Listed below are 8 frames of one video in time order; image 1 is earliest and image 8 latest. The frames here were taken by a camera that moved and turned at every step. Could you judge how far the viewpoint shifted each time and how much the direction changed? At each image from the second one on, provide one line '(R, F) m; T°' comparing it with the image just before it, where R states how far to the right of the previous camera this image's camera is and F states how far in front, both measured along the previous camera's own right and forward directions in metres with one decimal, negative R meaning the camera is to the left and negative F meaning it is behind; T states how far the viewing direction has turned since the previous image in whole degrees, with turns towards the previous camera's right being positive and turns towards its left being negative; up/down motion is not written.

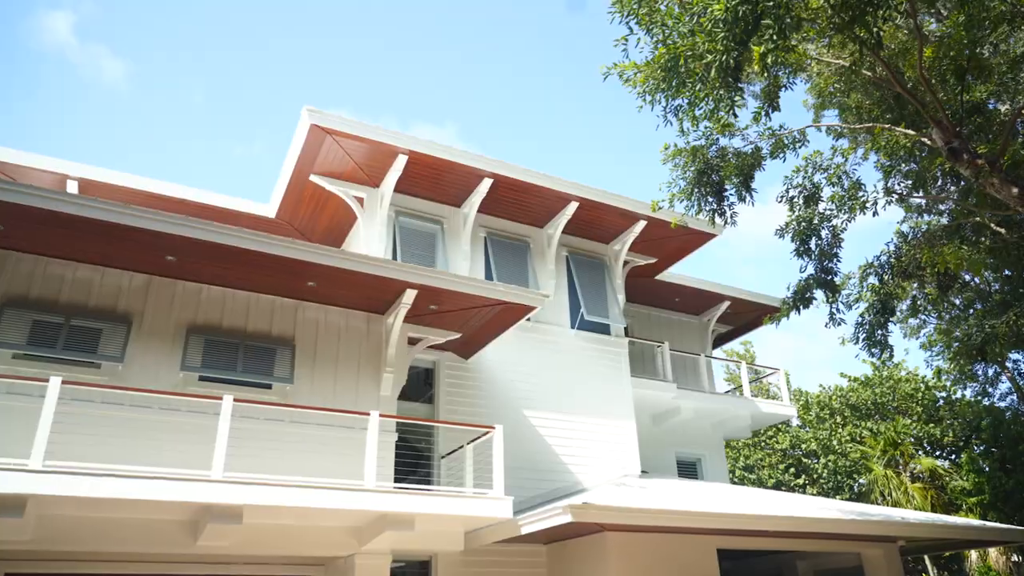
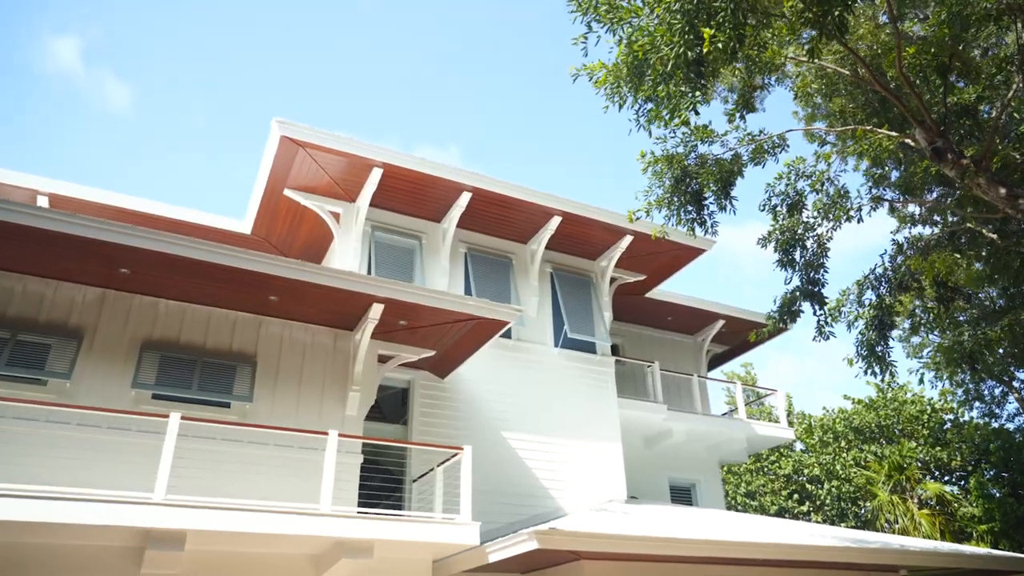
(+0.6, +0.5) m; -1°
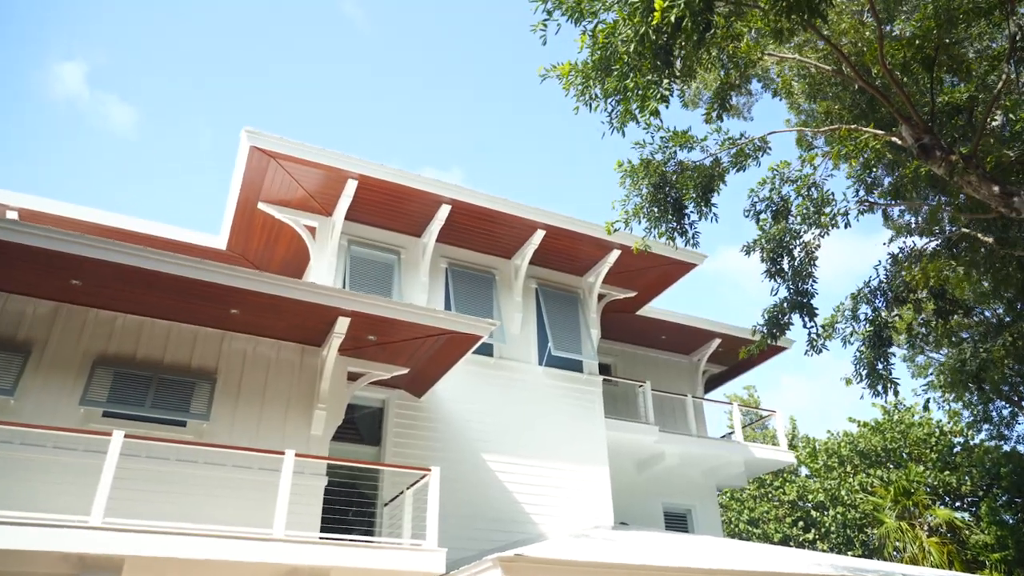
(+0.5, +0.5) m; -1°
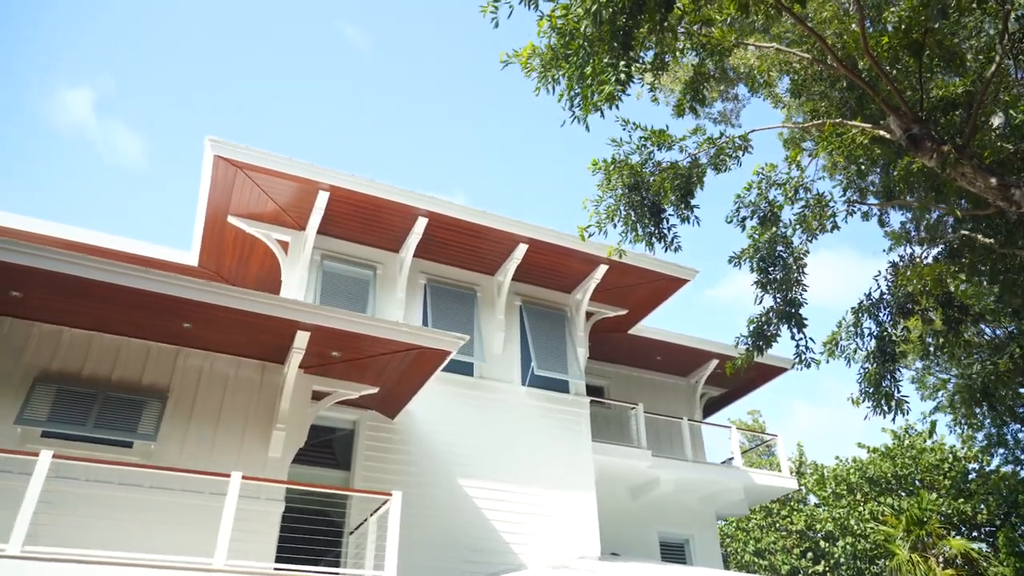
(+0.6, +0.6) m; -1°
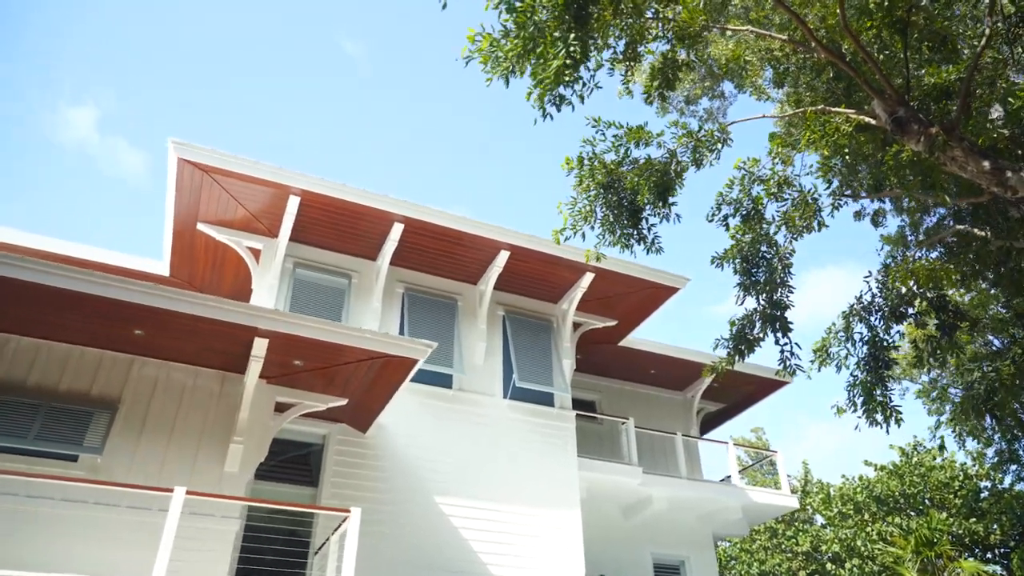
(+0.5, +0.5) m; -1°
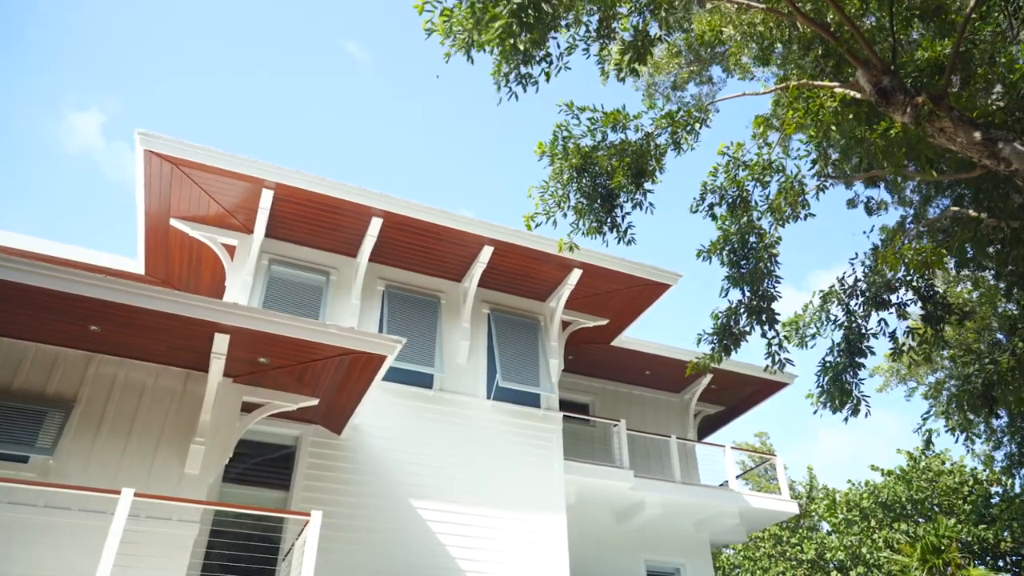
(+0.5, +0.4) m; -1°
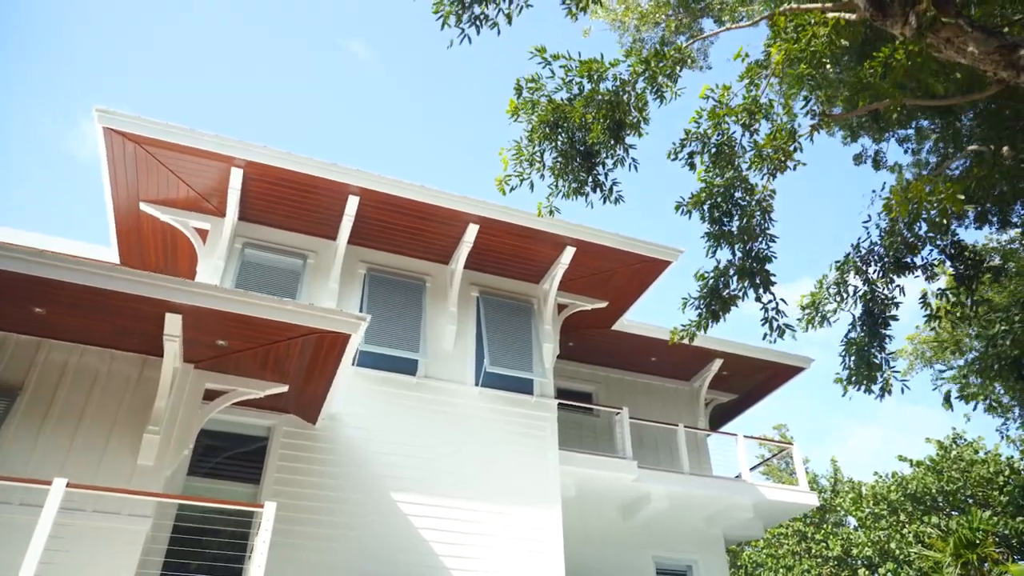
(+0.6, +0.7) m; -2°
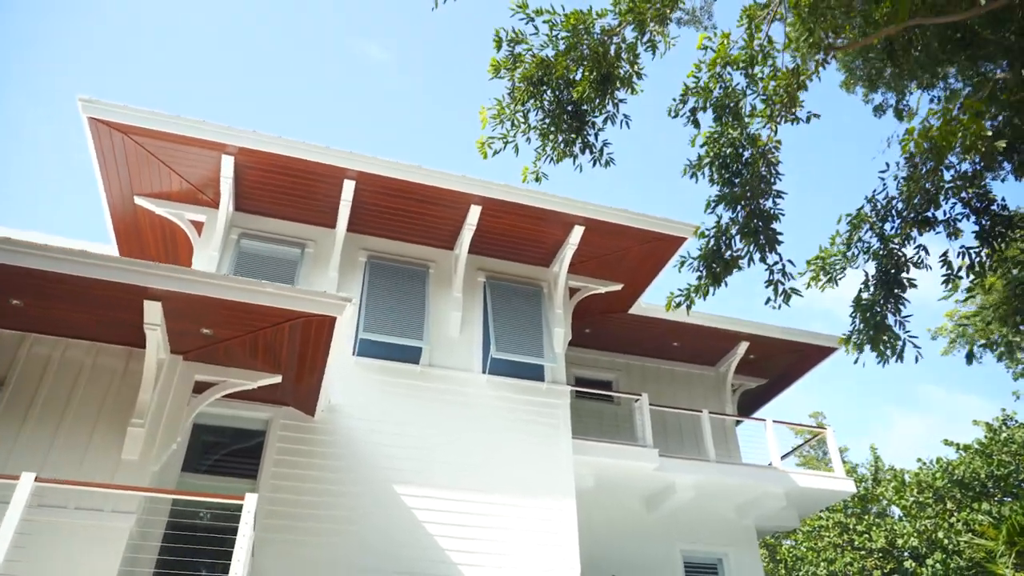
(+0.4, +0.5) m; -3°
